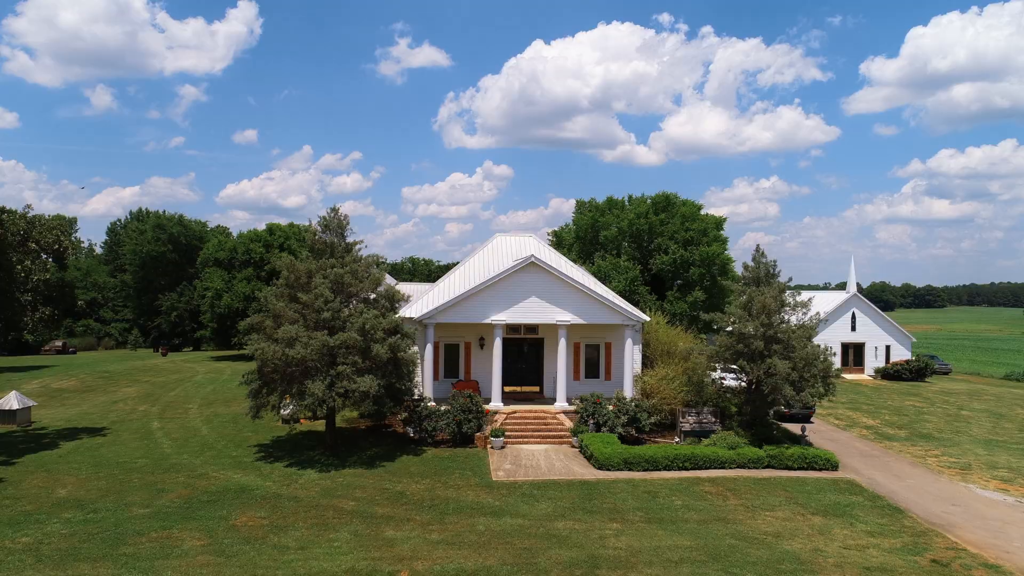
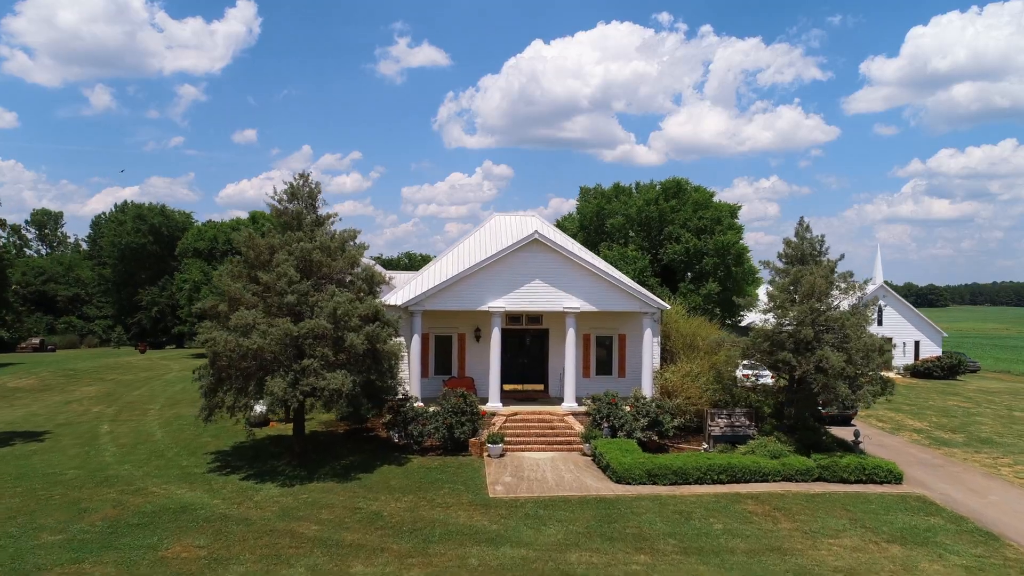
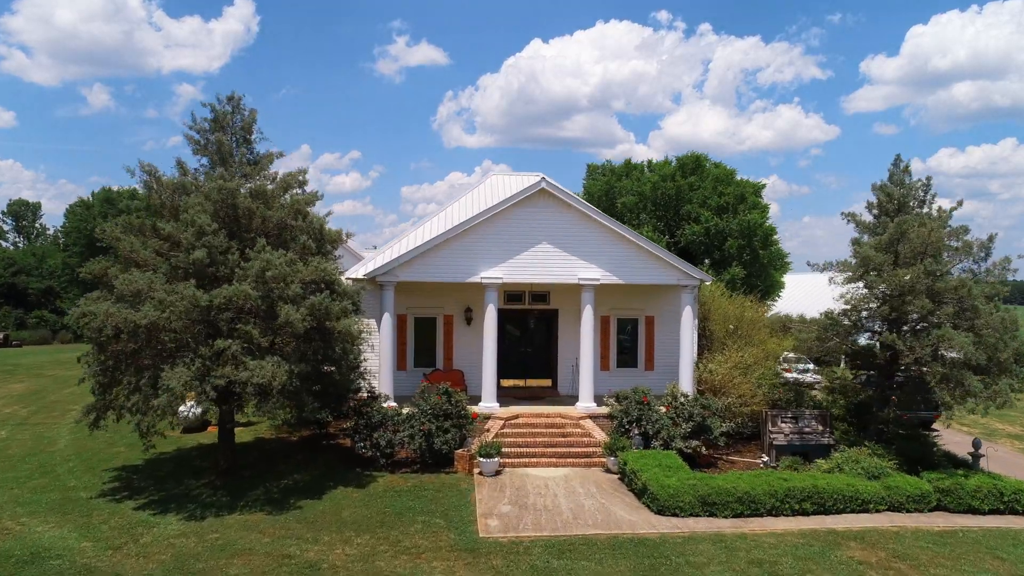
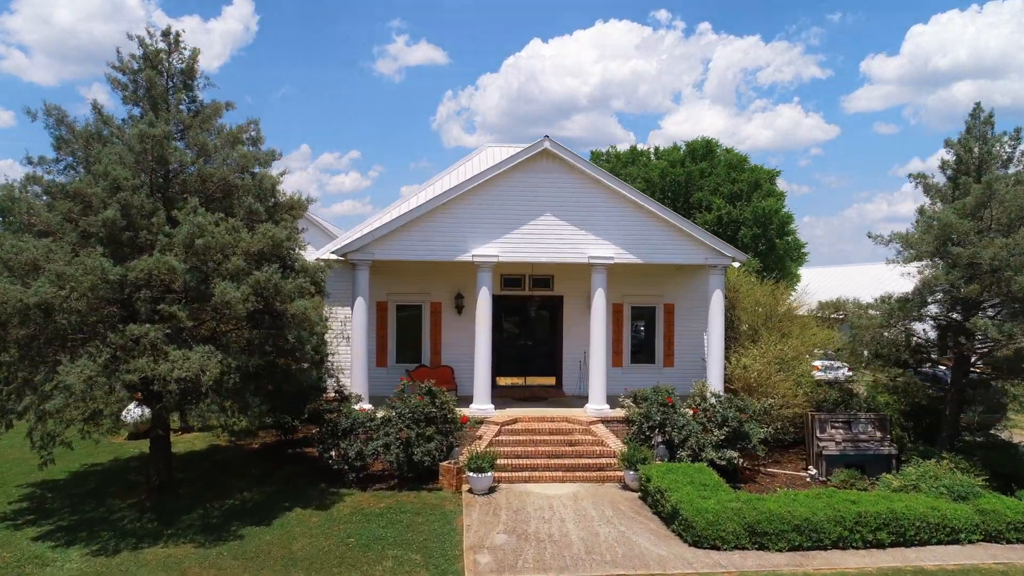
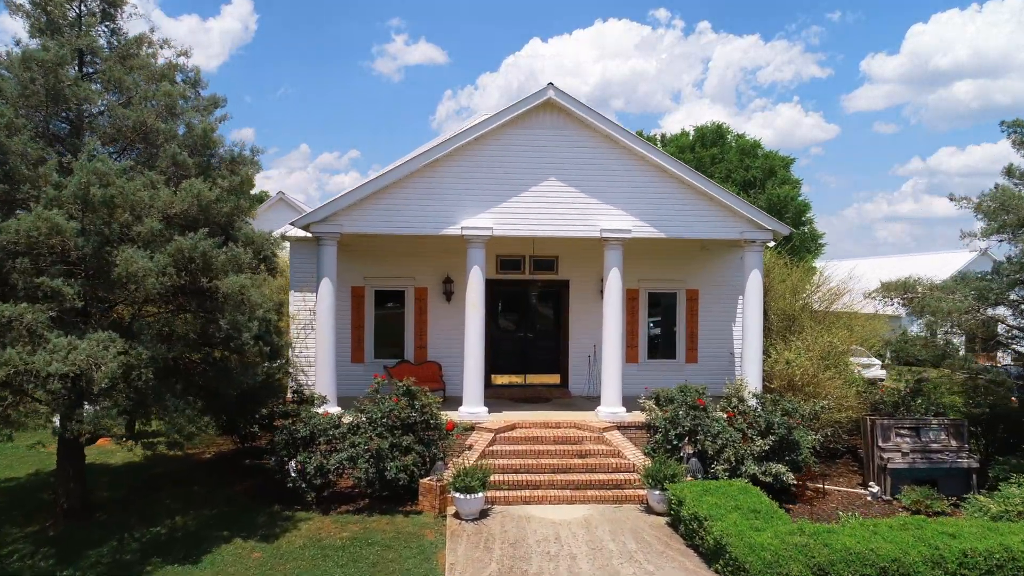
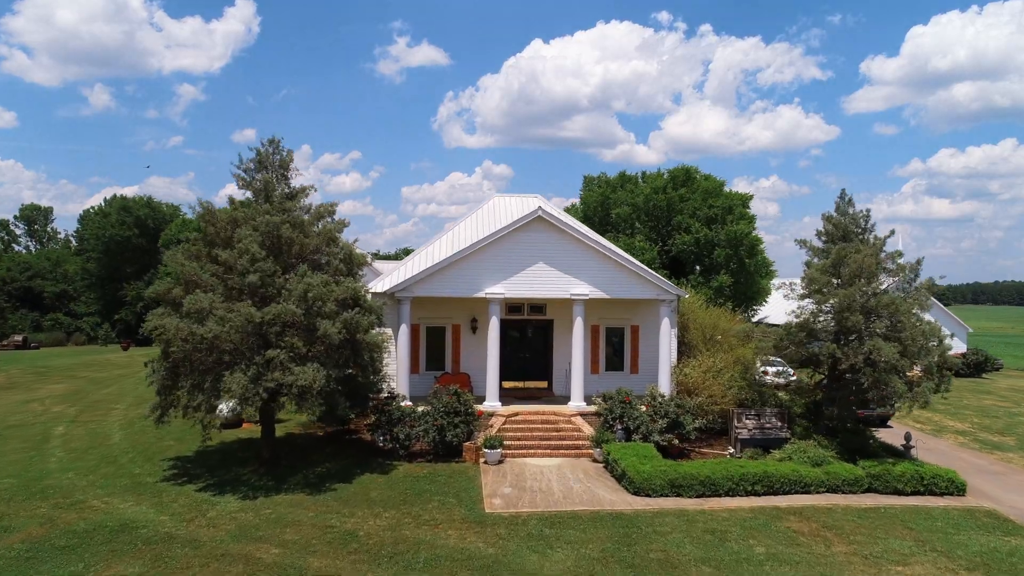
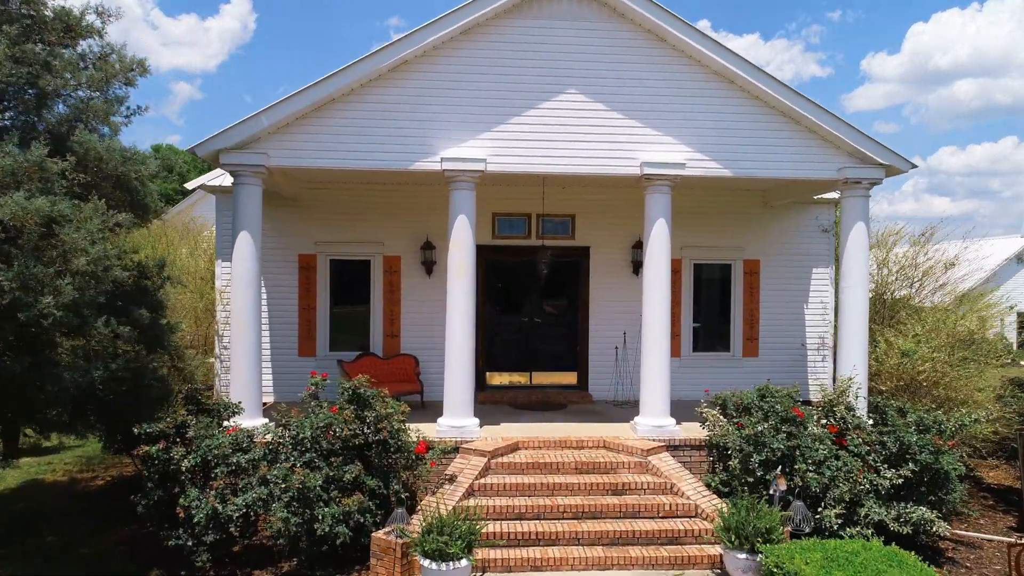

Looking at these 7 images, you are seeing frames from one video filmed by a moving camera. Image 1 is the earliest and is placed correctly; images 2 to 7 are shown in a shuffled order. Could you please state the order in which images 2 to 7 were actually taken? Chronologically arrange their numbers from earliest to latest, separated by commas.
2, 6, 3, 4, 5, 7
